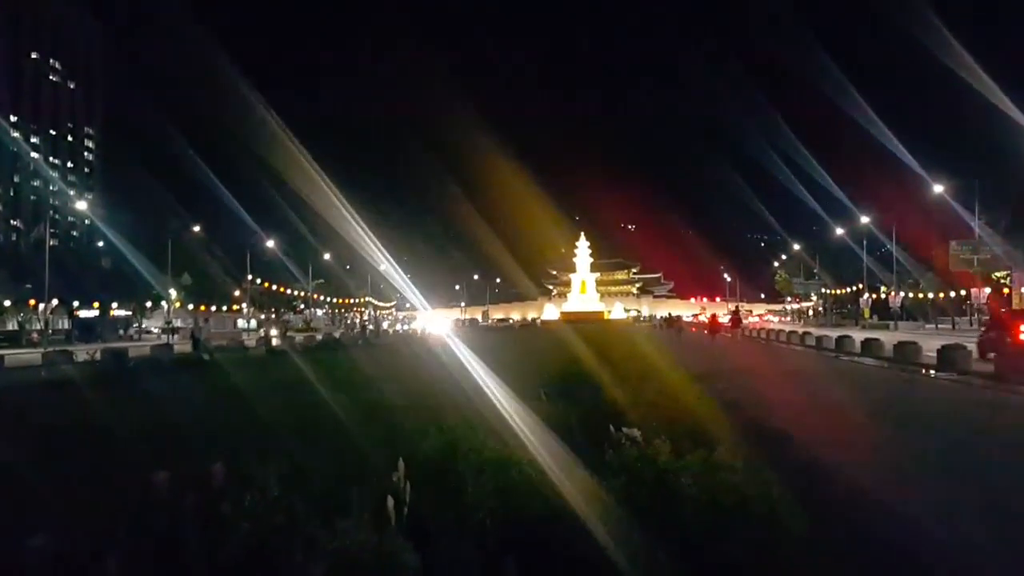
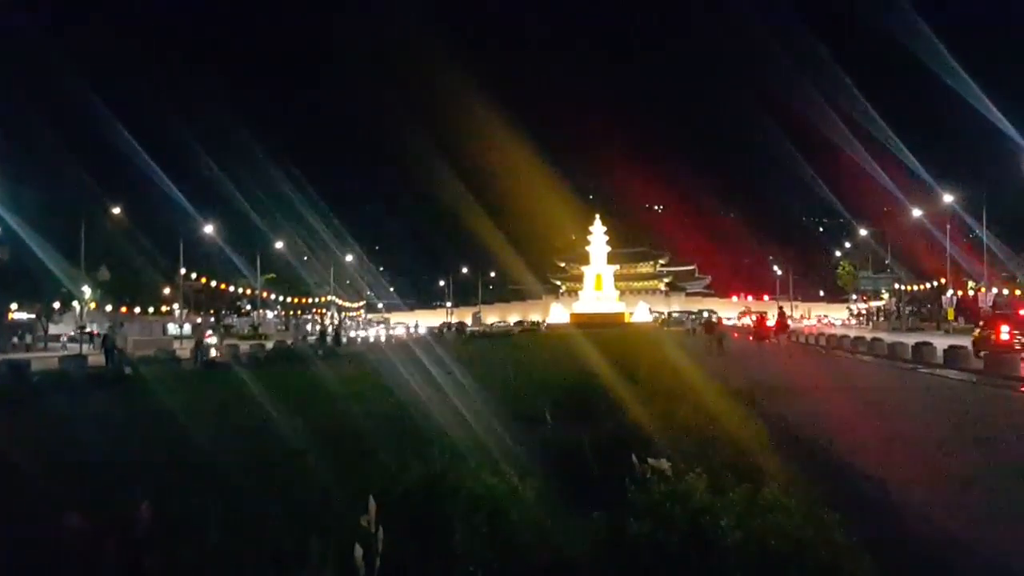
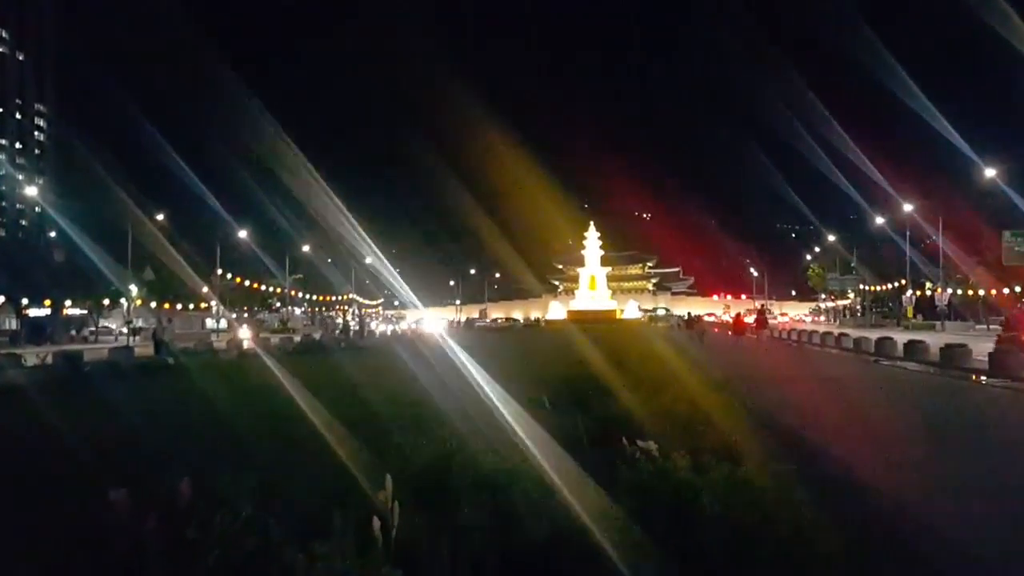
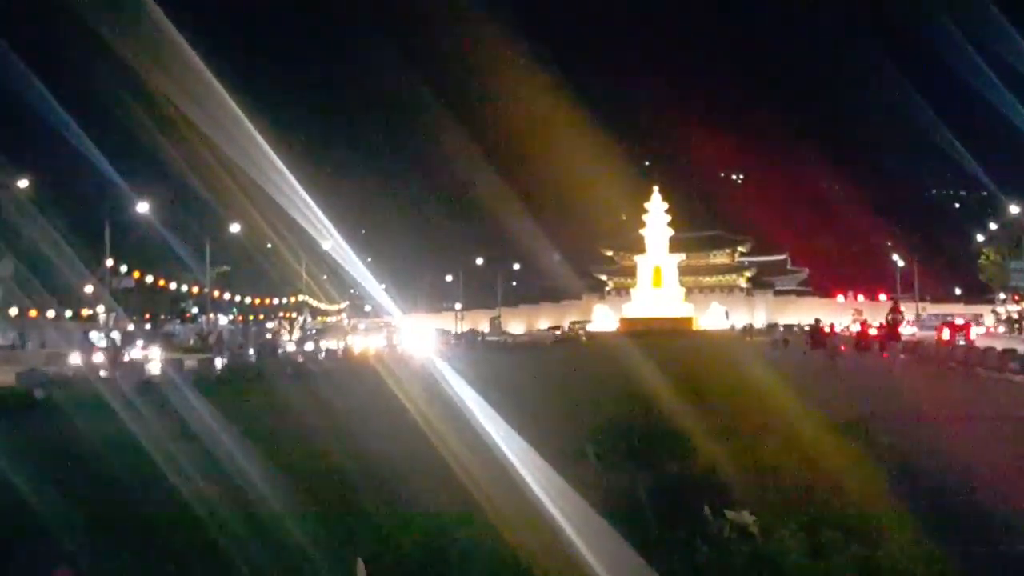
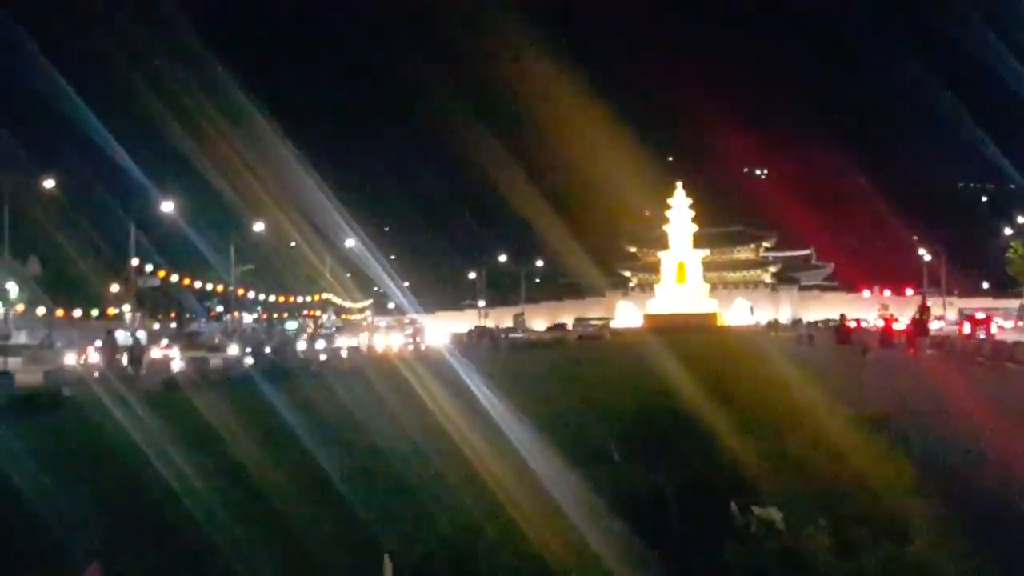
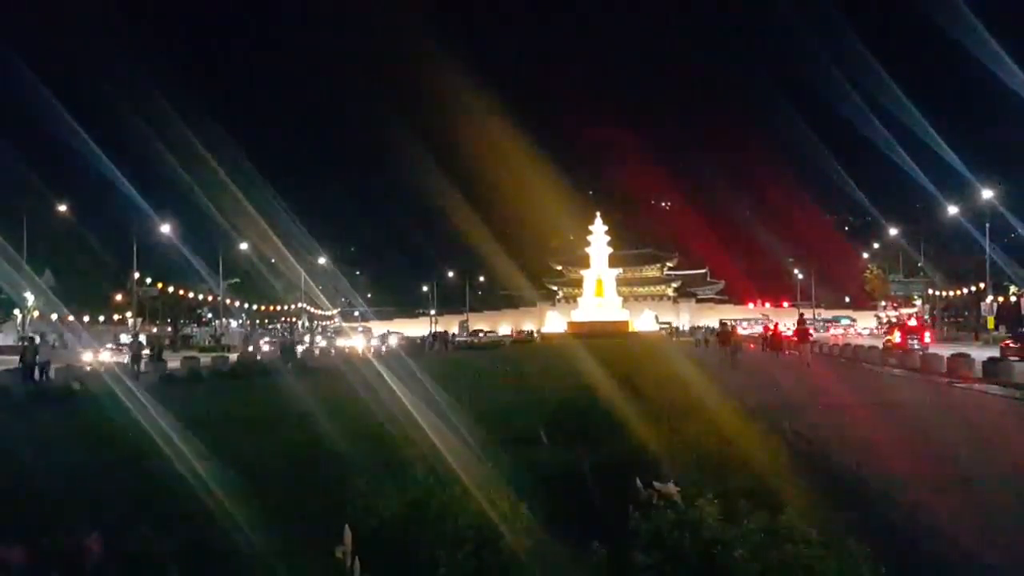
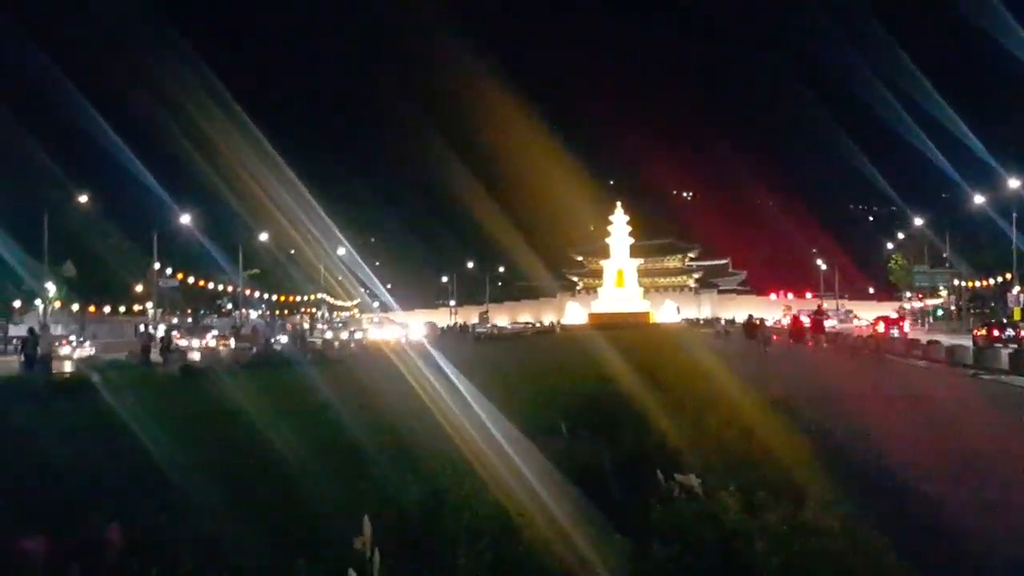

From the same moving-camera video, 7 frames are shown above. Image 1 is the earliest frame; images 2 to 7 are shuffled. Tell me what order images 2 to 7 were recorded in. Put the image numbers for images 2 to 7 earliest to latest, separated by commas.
3, 2, 6, 7, 4, 5
